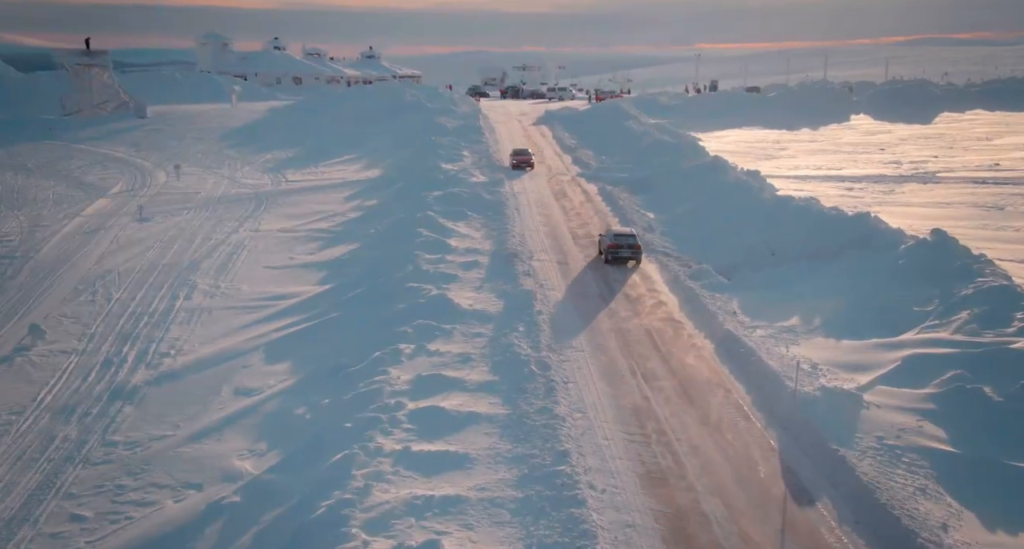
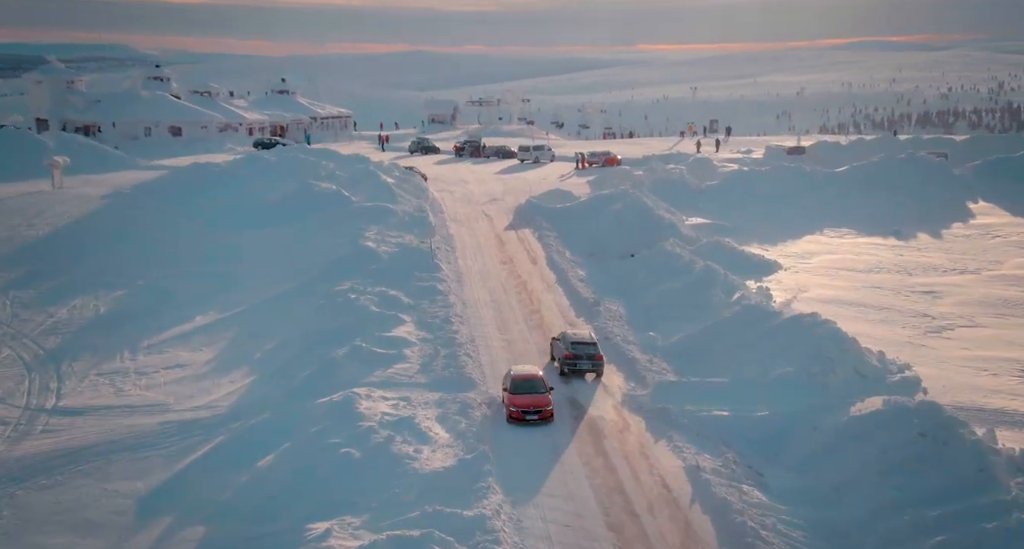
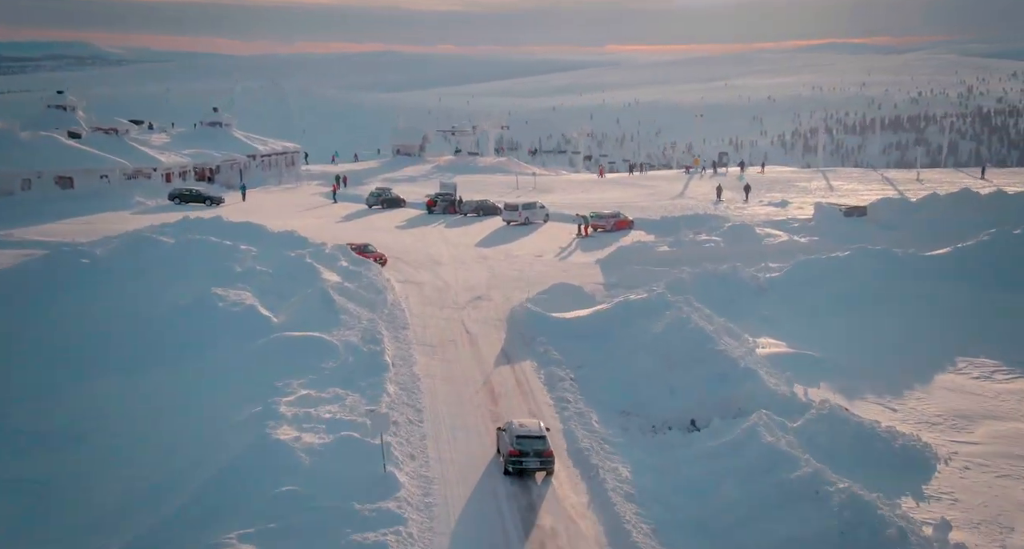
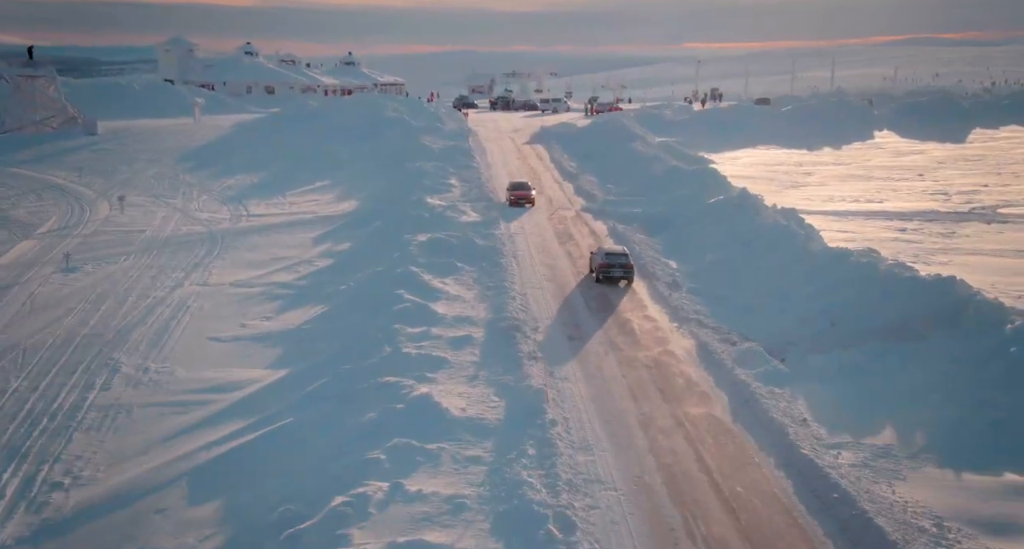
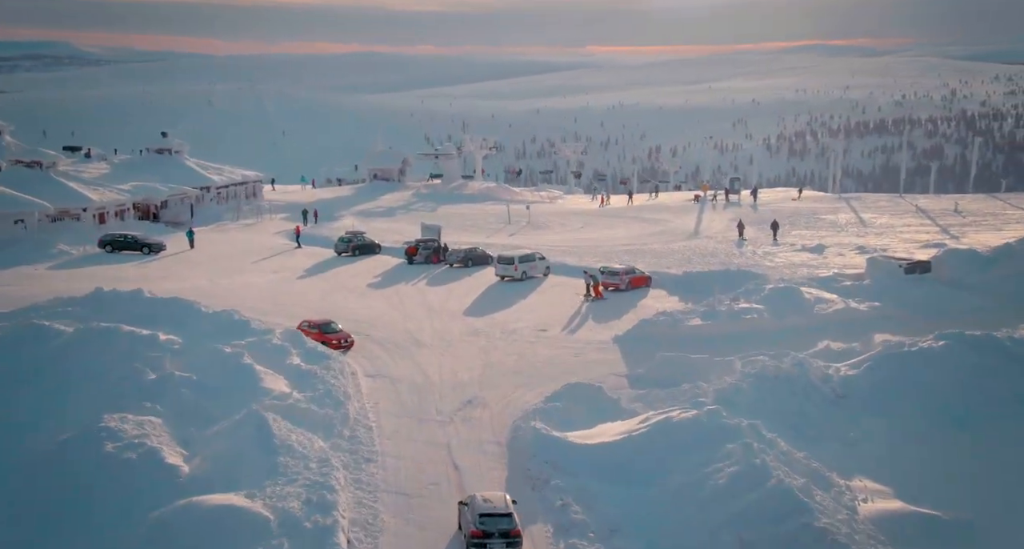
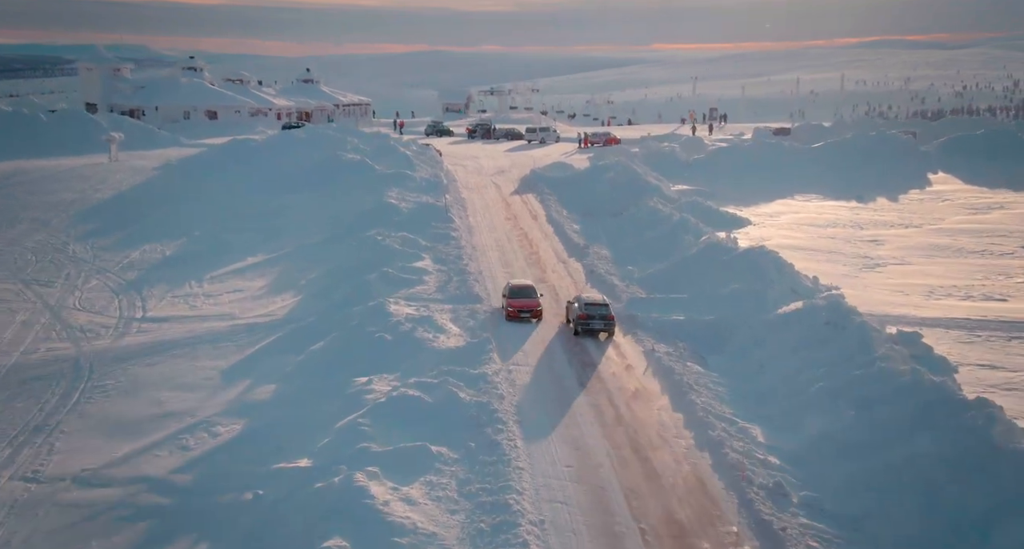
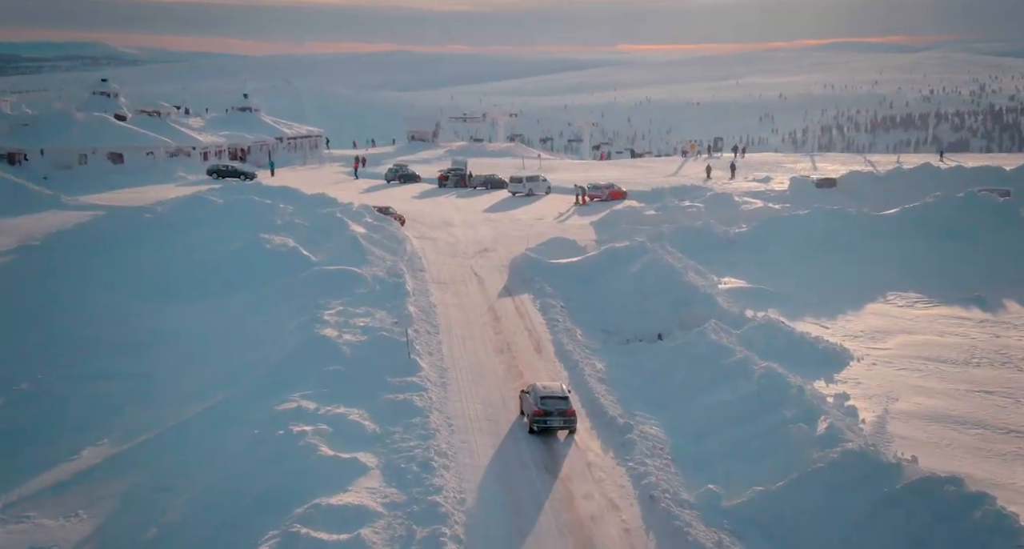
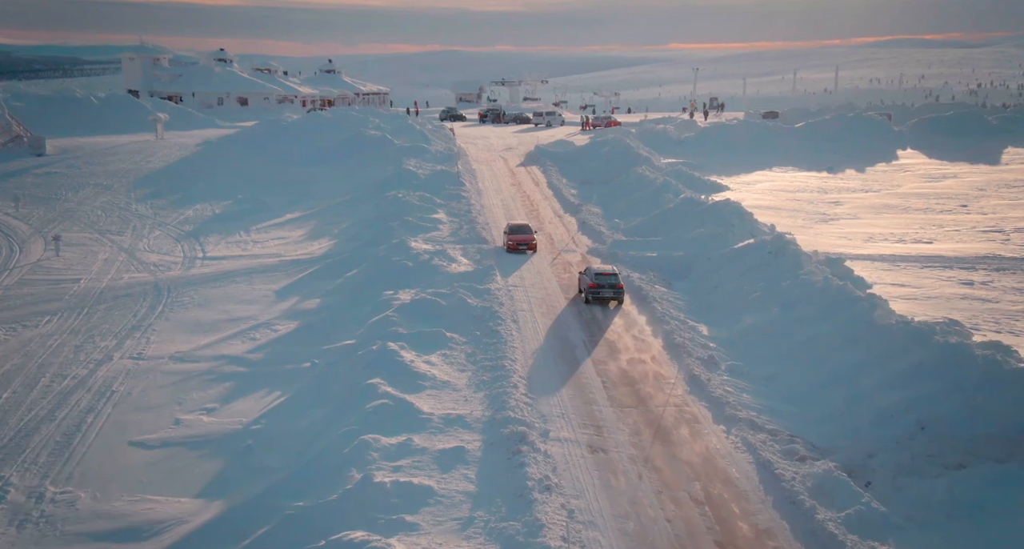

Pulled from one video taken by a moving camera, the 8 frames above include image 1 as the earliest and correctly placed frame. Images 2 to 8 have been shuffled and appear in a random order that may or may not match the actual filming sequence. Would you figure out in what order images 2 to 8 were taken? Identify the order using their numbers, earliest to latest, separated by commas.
4, 8, 6, 2, 7, 3, 5
